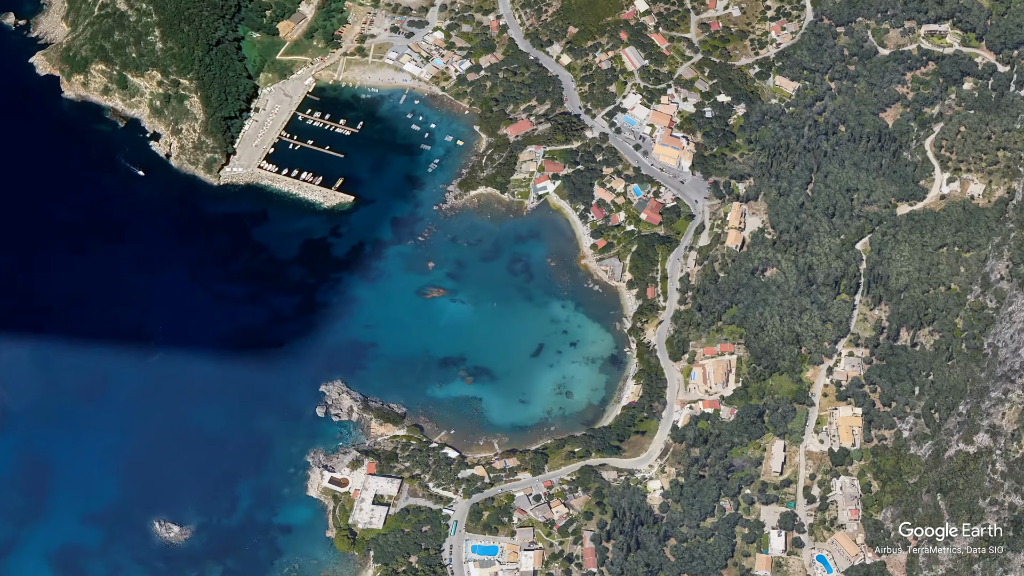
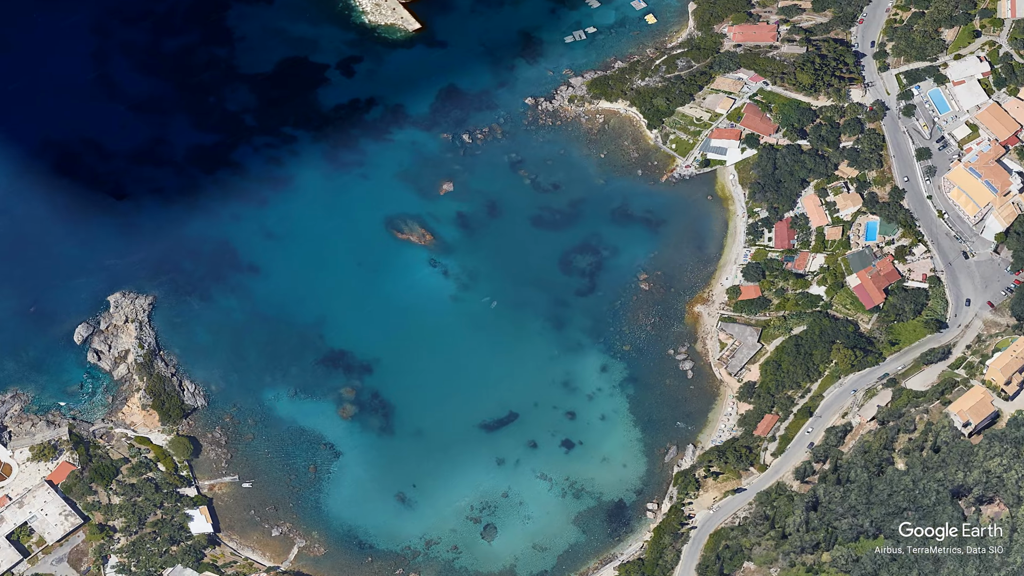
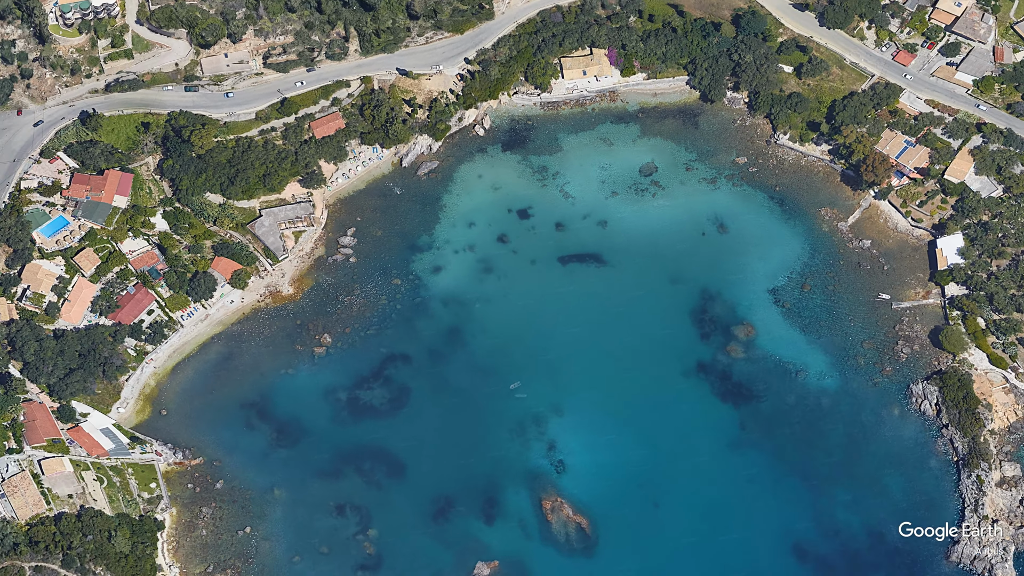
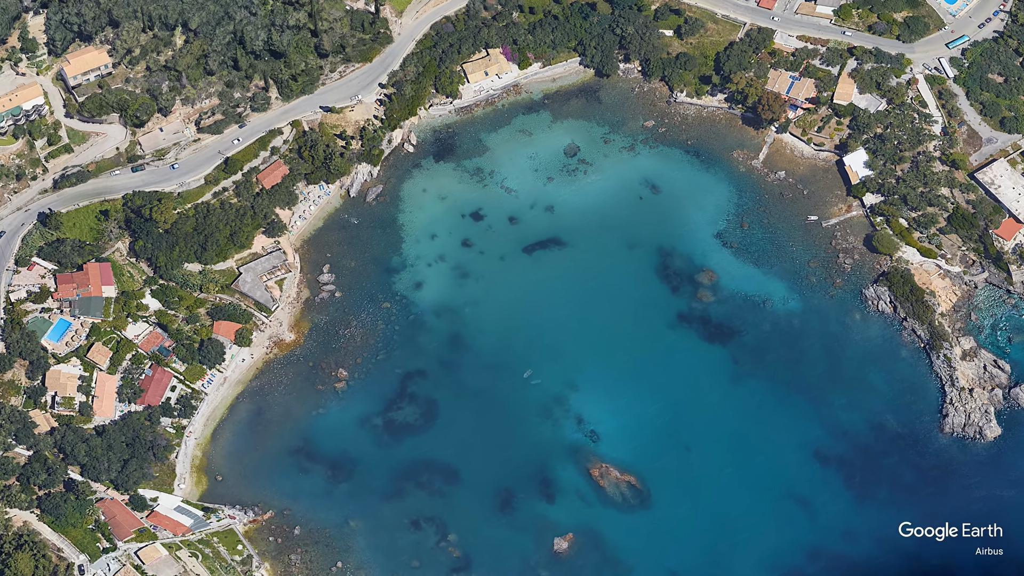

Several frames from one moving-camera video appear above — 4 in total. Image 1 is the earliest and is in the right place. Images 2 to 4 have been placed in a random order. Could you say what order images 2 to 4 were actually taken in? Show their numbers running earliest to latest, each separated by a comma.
2, 4, 3
